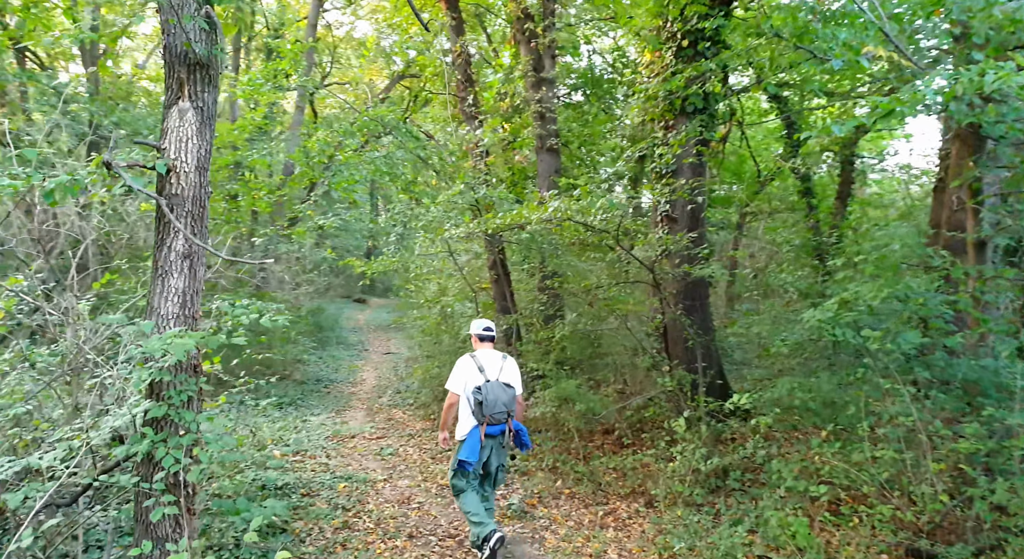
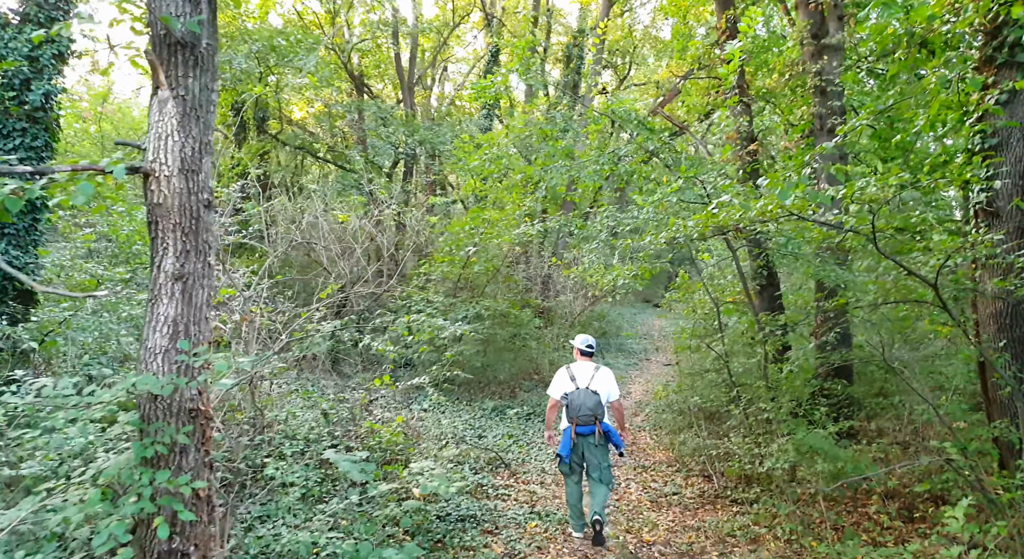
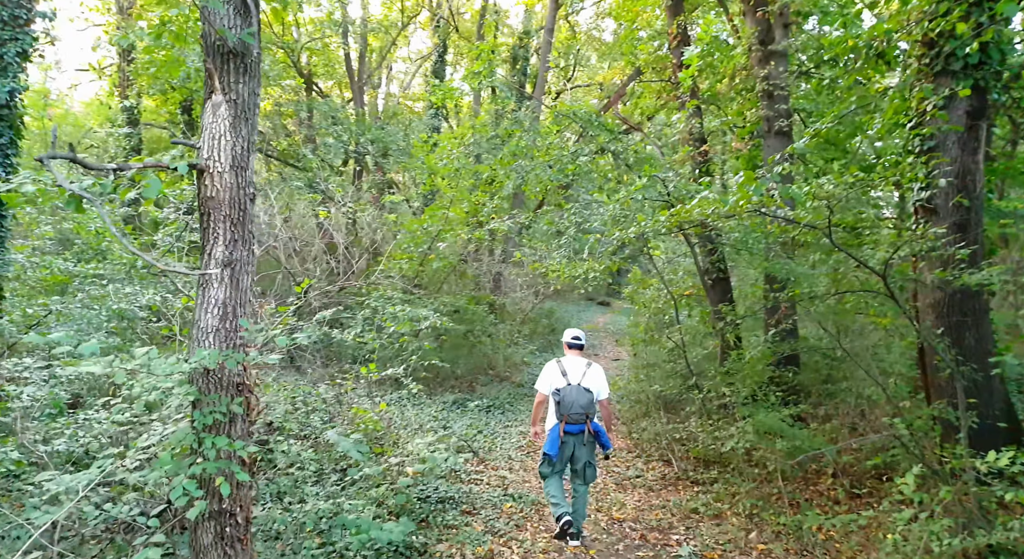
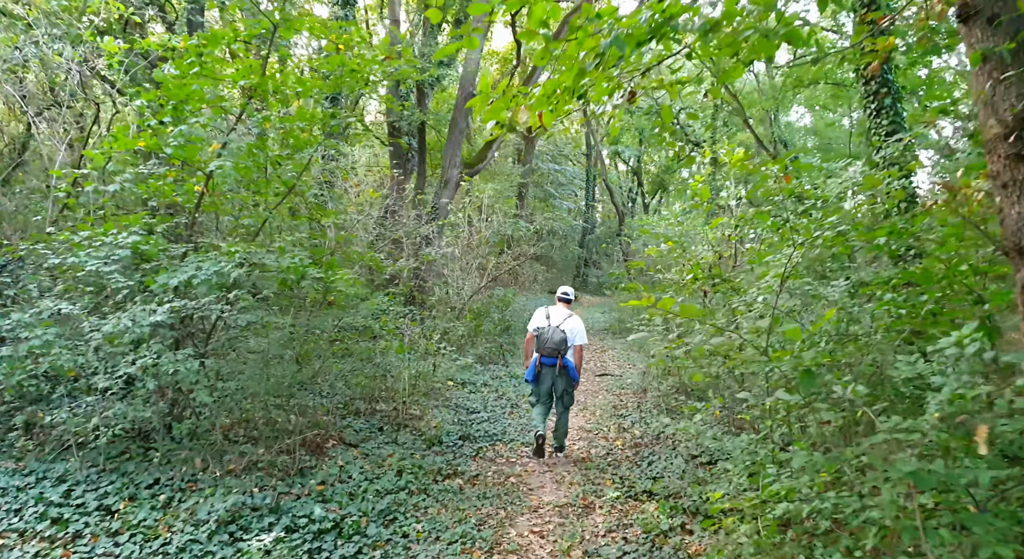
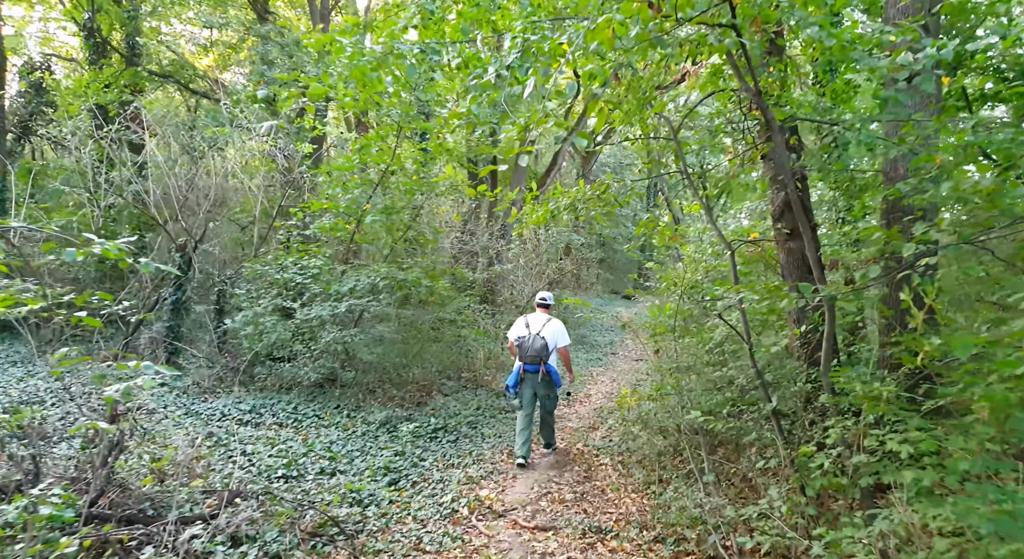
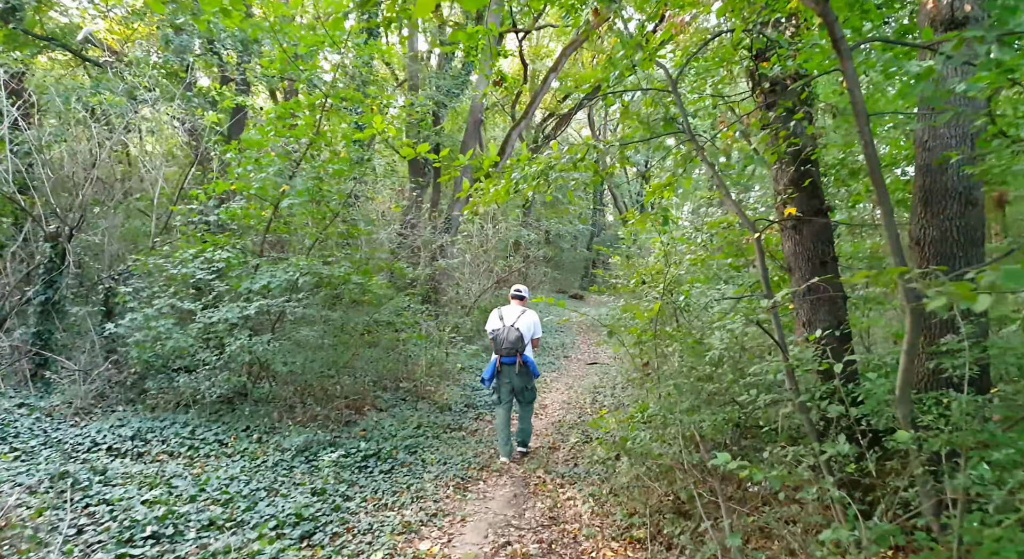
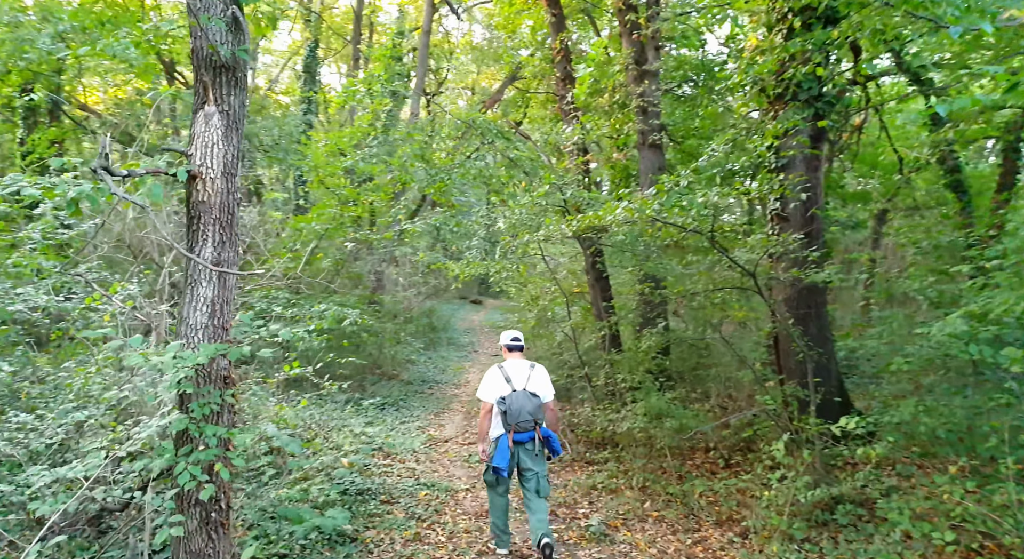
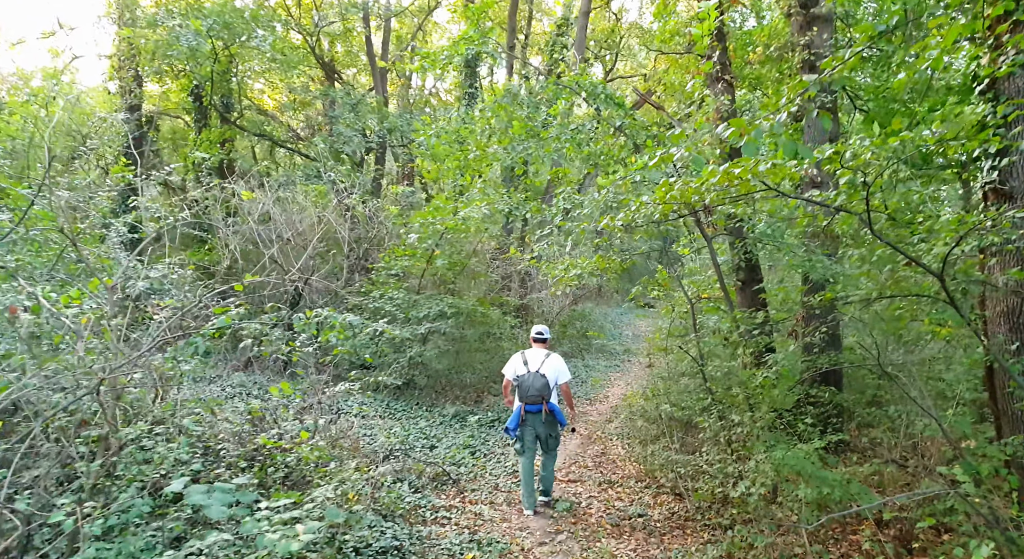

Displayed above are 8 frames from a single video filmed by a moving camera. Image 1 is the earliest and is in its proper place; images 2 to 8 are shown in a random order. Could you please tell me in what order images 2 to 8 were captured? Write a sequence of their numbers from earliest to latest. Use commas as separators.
7, 3, 2, 8, 5, 6, 4
